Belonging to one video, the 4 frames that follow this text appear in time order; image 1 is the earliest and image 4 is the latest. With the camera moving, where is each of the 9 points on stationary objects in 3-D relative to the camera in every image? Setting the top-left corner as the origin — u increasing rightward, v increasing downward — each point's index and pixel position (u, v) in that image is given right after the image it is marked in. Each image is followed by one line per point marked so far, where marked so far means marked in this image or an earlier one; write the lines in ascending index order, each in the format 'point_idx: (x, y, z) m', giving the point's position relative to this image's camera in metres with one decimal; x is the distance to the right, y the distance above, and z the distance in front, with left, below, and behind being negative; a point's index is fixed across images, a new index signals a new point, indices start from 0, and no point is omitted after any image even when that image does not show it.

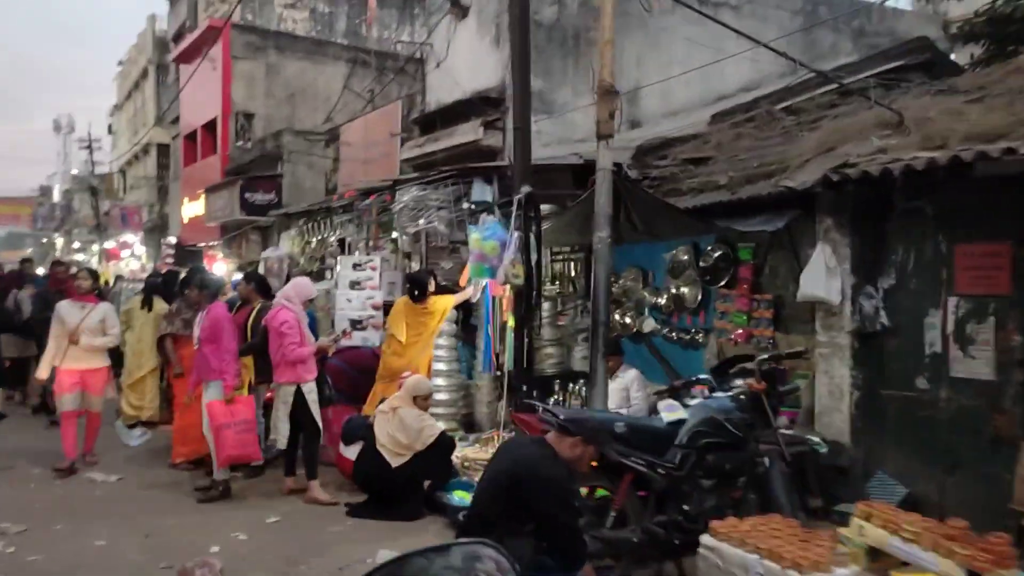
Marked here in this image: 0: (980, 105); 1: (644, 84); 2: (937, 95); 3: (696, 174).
0: (+3.6, +1.4, +6.4) m
1: (+1.9, +2.9, +12.0) m
2: (+3.7, +1.7, +7.3) m
3: (+1.8, +1.1, +8.1) m
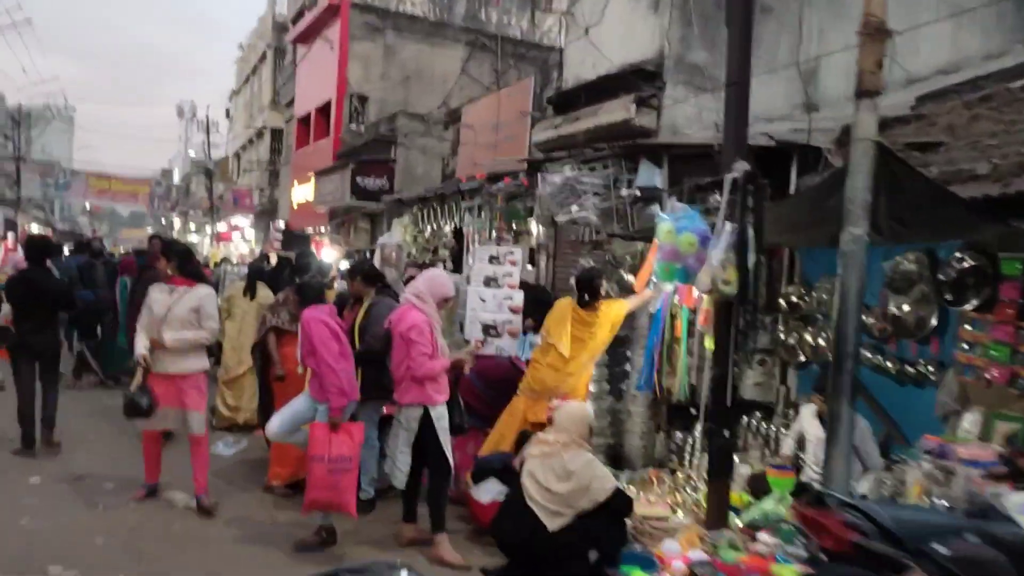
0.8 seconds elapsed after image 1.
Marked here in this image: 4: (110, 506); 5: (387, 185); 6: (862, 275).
0: (+4.7, +1.1, +4.4) m
1: (+3.8, +2.7, +10.2) m
2: (+5.0, +1.4, +5.3) m
3: (+3.2, +1.0, +6.3) m
4: (-2.7, -1.4, +5.5) m
5: (-2.8, +2.3, +19.1) m
6: (+1.7, +0.1, +4.2) m
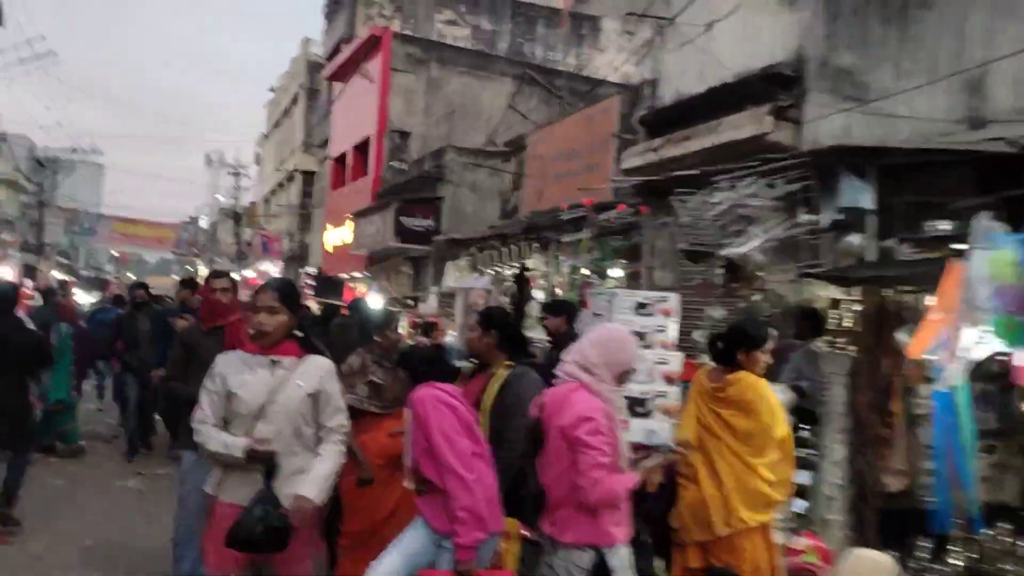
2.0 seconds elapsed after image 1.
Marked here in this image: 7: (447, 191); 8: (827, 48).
0: (+5.6, +0.9, +2.5) m
1: (+4.8, +2.2, +8.4) m
2: (+5.9, +1.1, +3.4) m
3: (+4.0, +0.6, +4.4) m
4: (-1.8, -1.7, +3.6) m
5: (-1.6, +1.3, +17.4) m
6: (+2.6, -0.1, +2.3) m
7: (-1.3, +2.0, +17.1) m
8: (+3.0, +2.2, +7.8) m
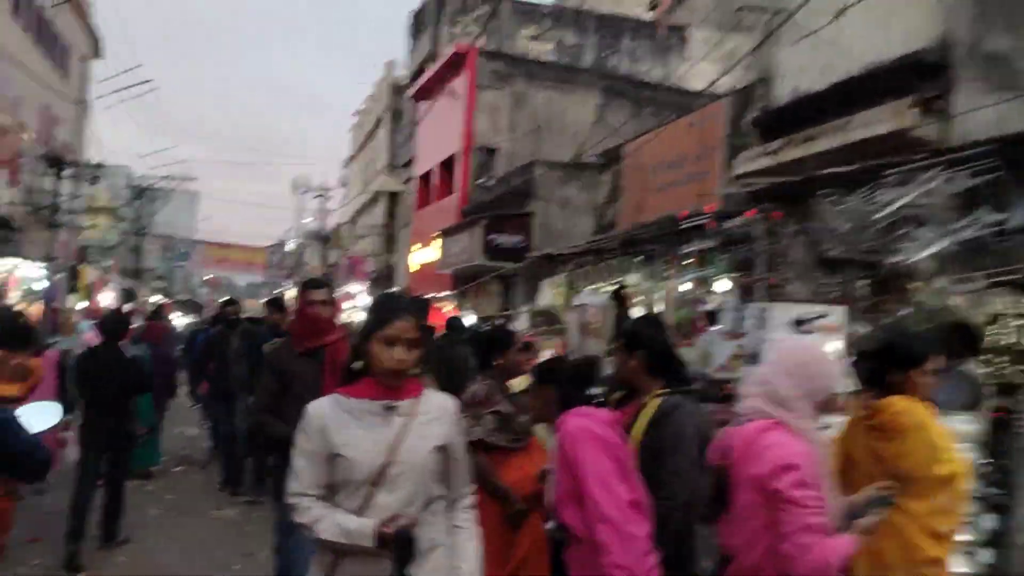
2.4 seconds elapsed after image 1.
0: (+6.0, +1.0, +1.4) m
1: (+5.8, +2.1, +7.3) m
2: (+6.4, +1.2, +2.3) m
3: (+4.7, +0.6, +3.4) m
4: (-1.2, -1.7, +3.1) m
5: (+0.2, +0.9, +16.9) m
6: (+3.0, -0.1, +1.4) m
7: (+0.5, +1.6, +16.6) m
8: (+3.9, +2.1, +6.9) m
